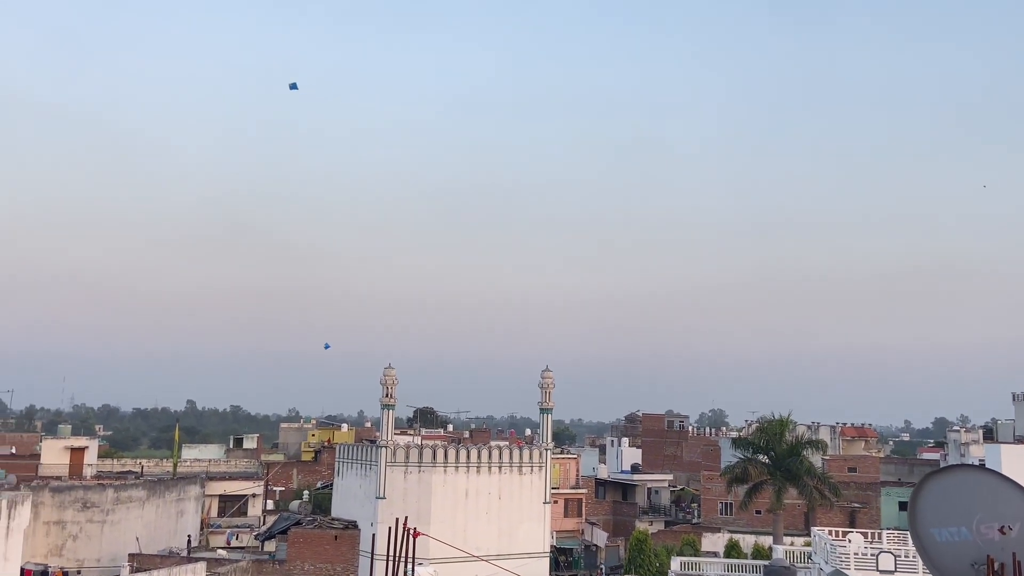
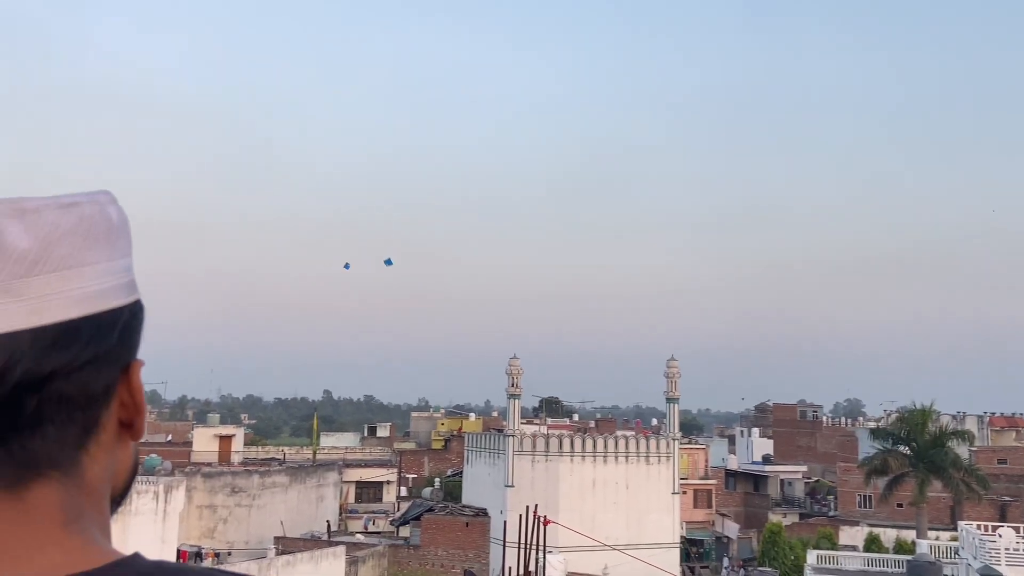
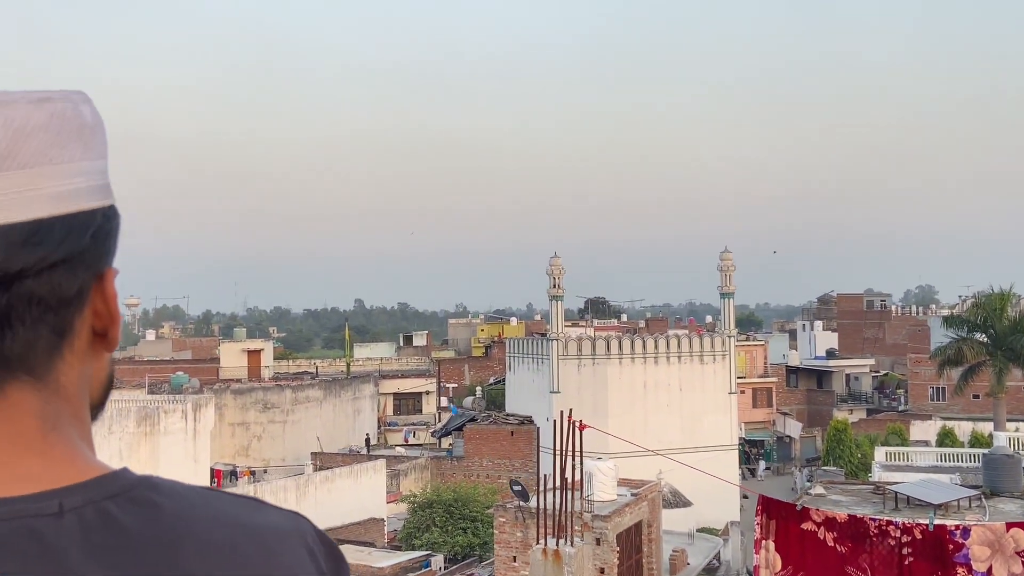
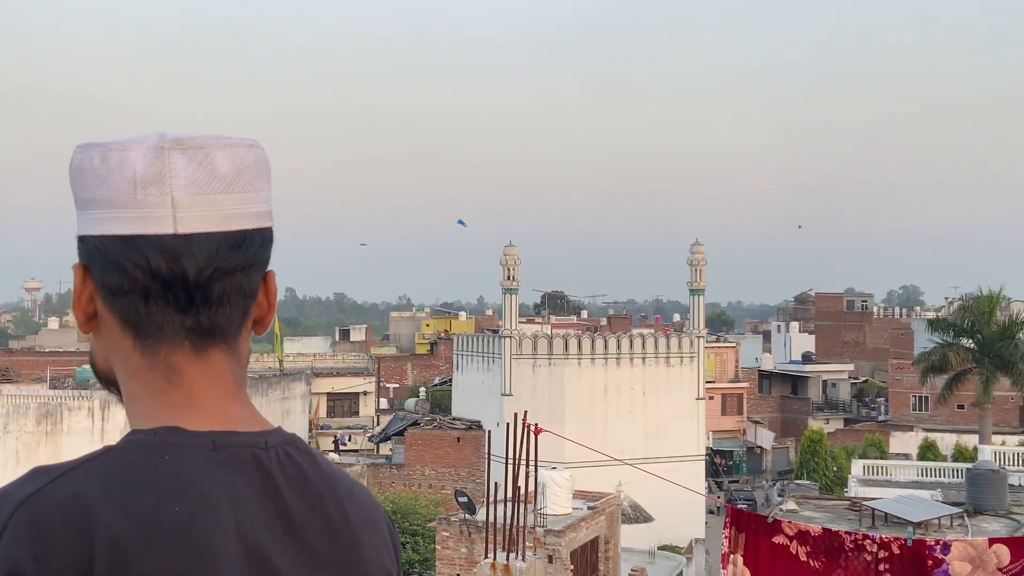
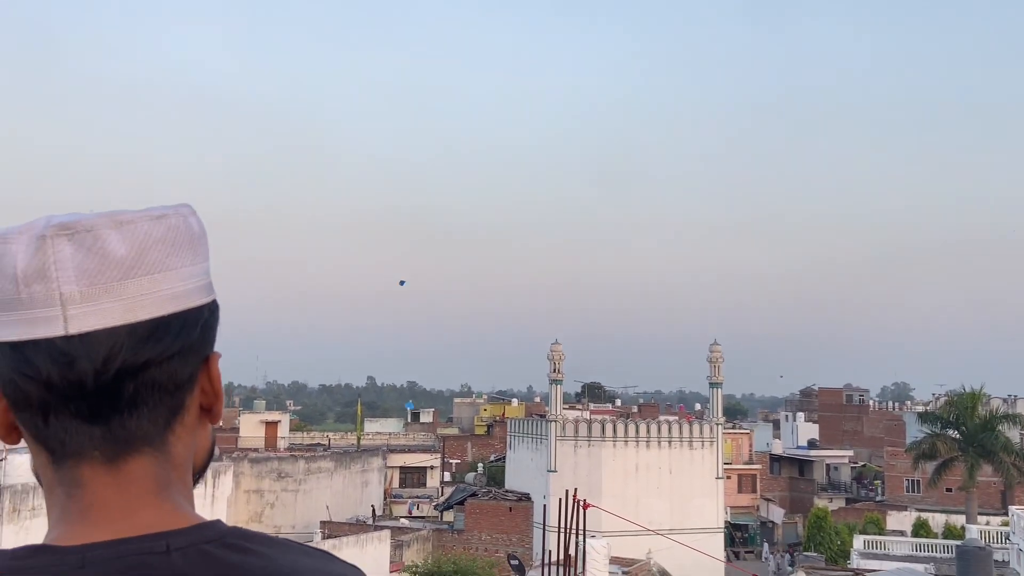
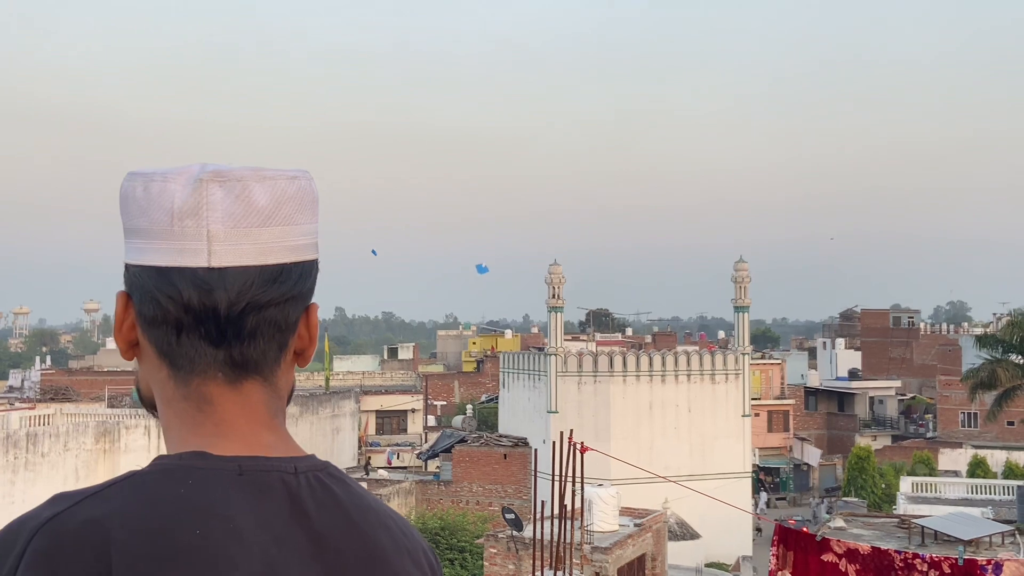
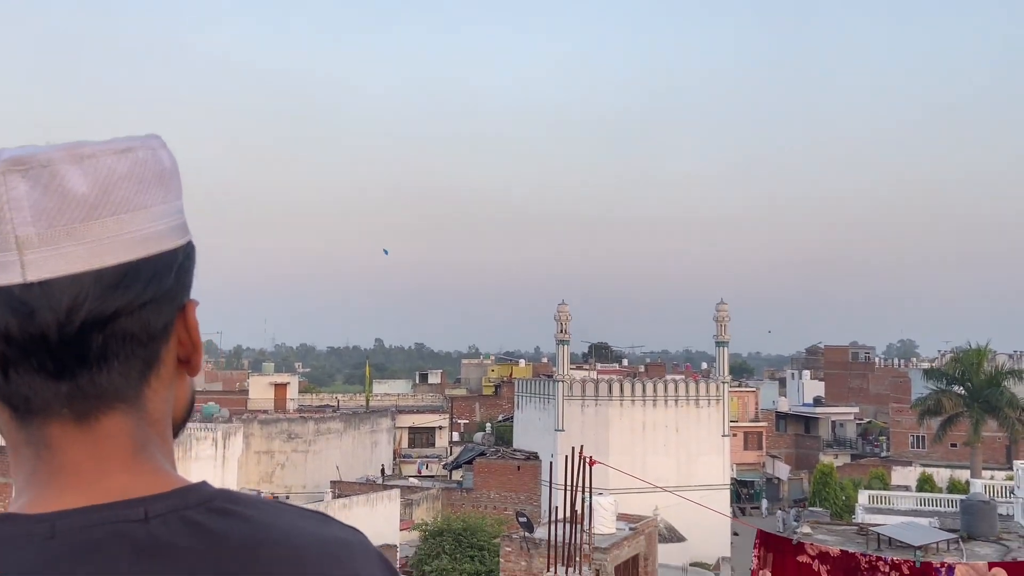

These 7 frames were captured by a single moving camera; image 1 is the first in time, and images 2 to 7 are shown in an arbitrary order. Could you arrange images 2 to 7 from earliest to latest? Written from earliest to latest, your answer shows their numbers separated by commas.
2, 5, 7, 3, 6, 4
